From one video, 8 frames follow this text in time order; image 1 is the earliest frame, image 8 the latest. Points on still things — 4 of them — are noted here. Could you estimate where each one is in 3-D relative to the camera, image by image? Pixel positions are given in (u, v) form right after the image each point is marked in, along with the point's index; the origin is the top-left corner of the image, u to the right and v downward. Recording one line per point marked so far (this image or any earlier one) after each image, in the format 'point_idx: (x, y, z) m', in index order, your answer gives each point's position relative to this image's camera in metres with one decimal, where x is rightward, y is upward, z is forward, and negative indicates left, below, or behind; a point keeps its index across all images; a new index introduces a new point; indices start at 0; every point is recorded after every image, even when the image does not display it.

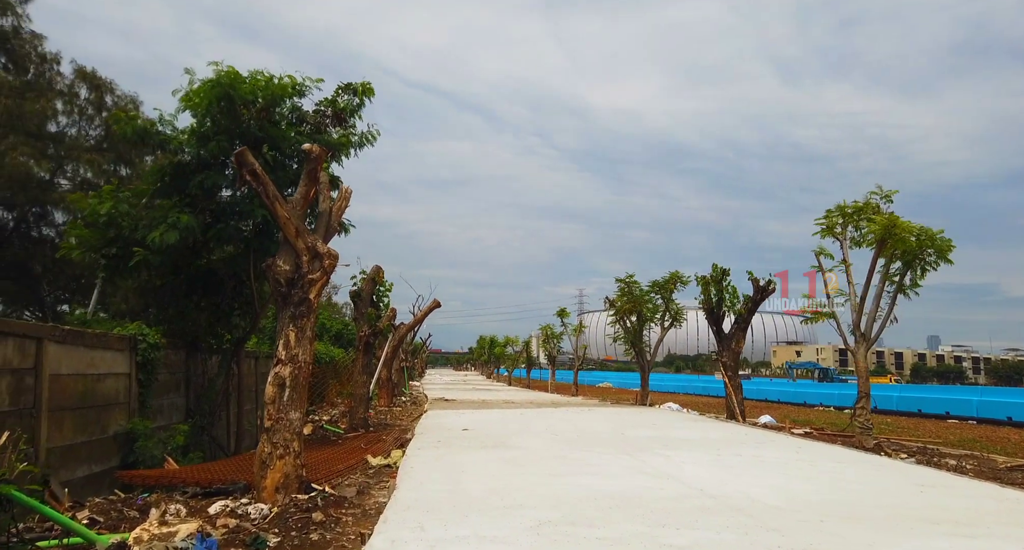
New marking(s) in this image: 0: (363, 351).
0: (-2.7, -1.4, +11.1) m
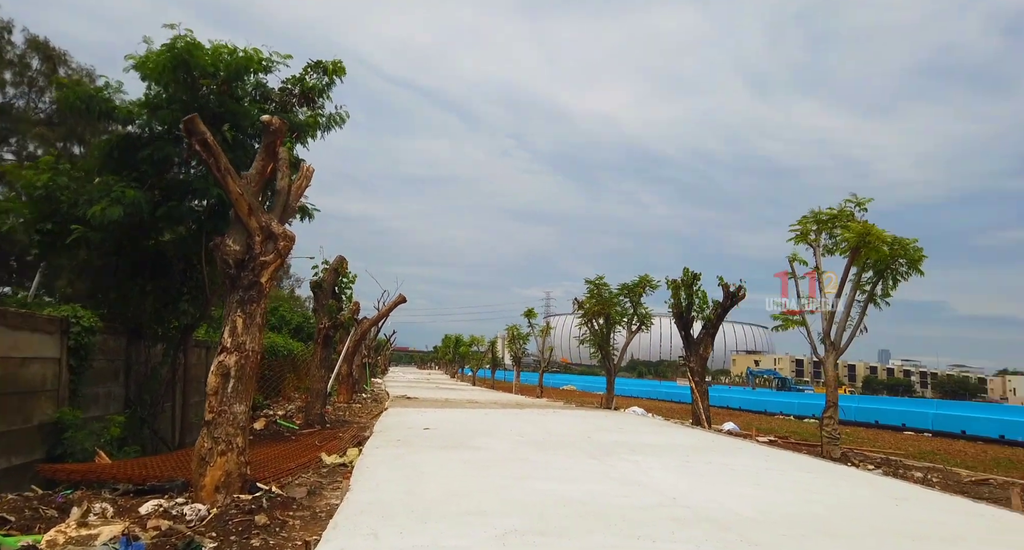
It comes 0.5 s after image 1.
0: (-3.3, -1.2, +10.7) m
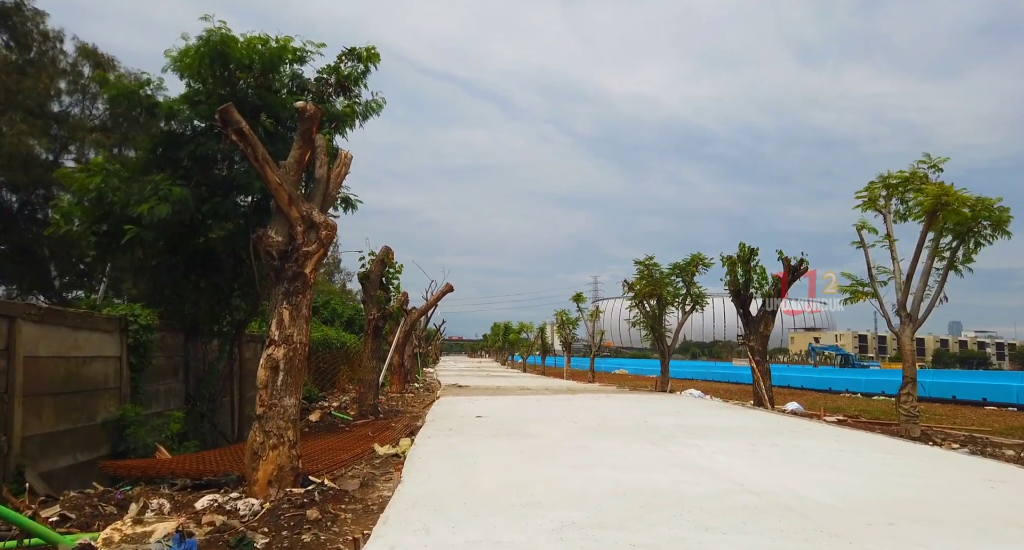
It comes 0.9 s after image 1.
0: (-2.5, -1.1, +10.7) m
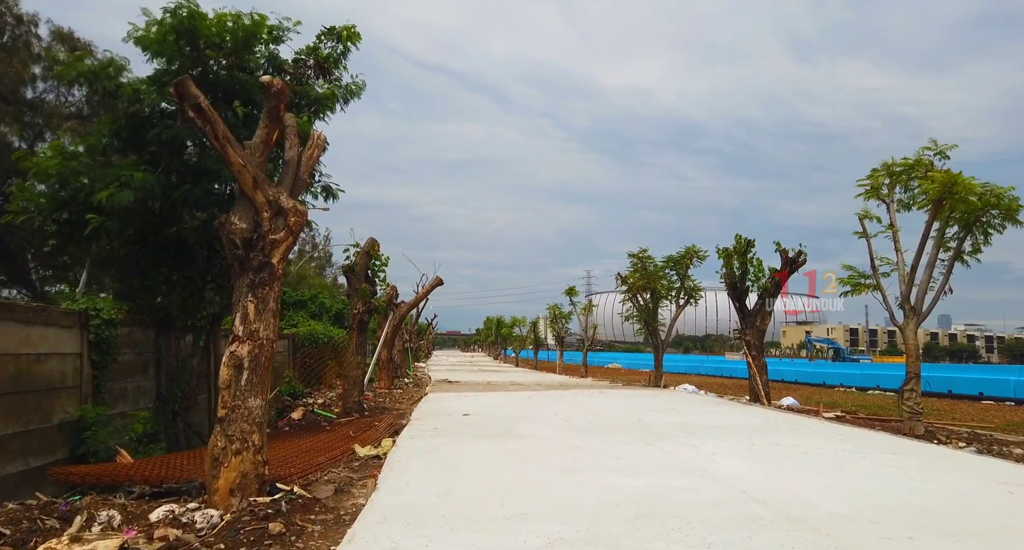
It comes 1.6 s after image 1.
0: (-2.6, -0.9, +10.3) m
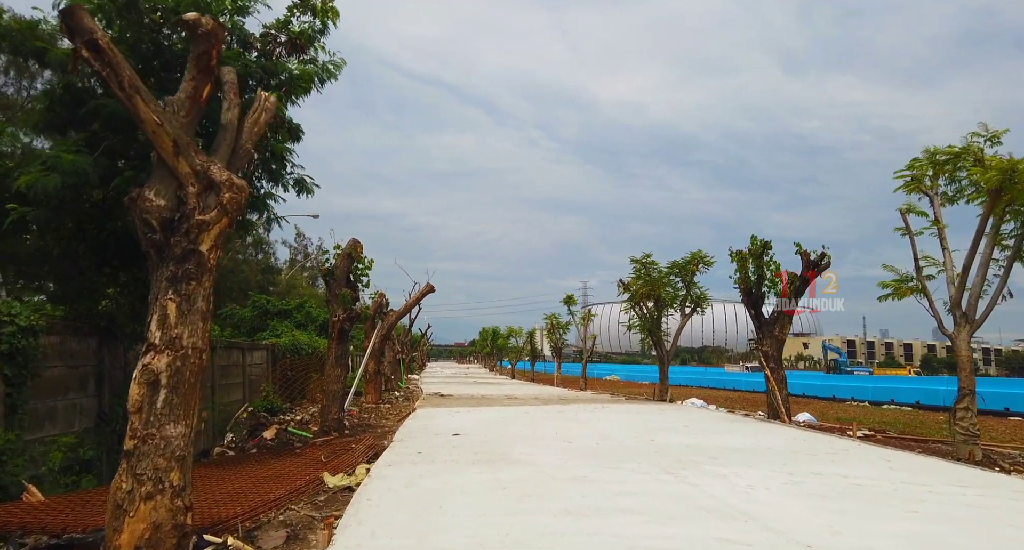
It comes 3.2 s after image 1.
0: (-2.7, -1.0, +9.4) m
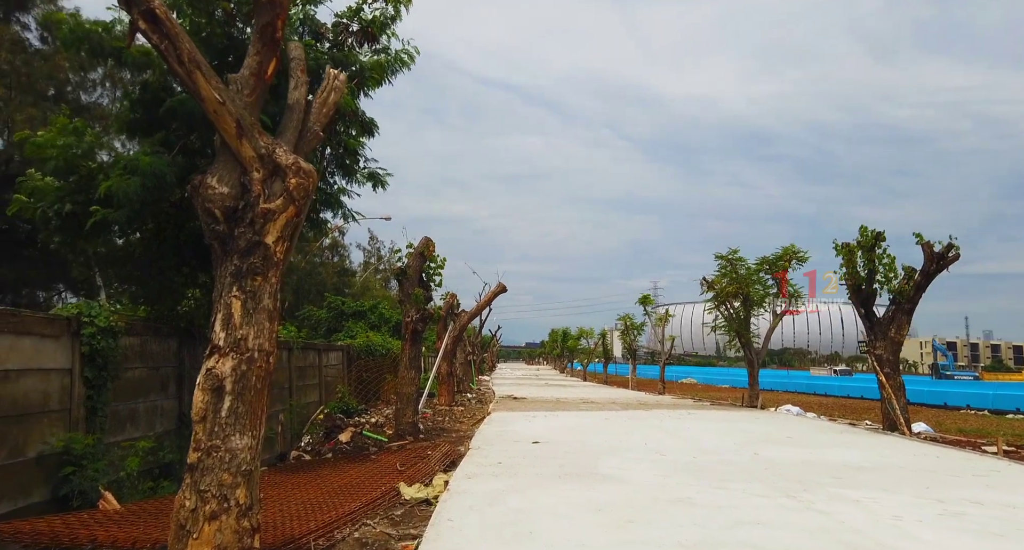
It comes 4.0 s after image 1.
0: (-1.5, -1.0, +9.1) m
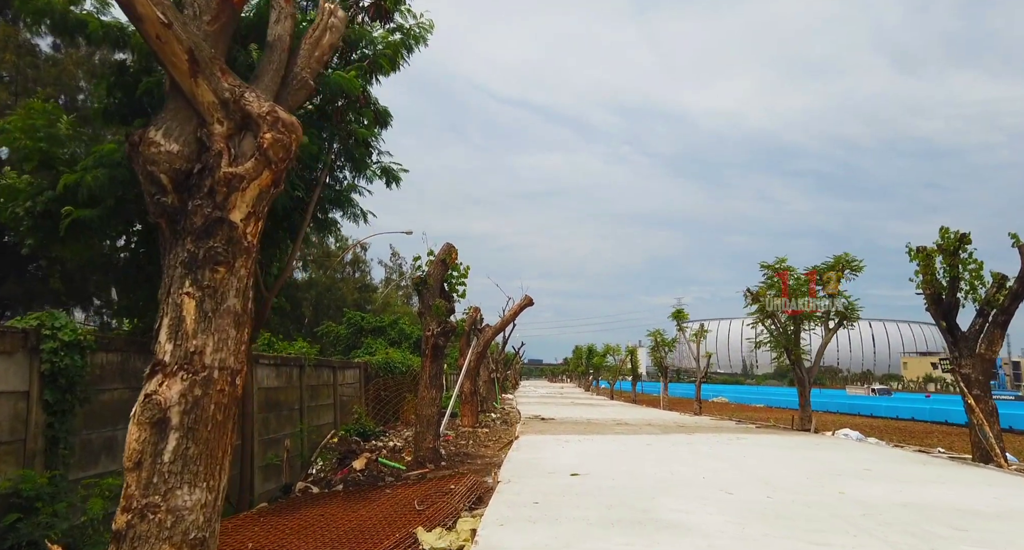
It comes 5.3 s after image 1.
0: (-1.1, -1.1, +8.3) m
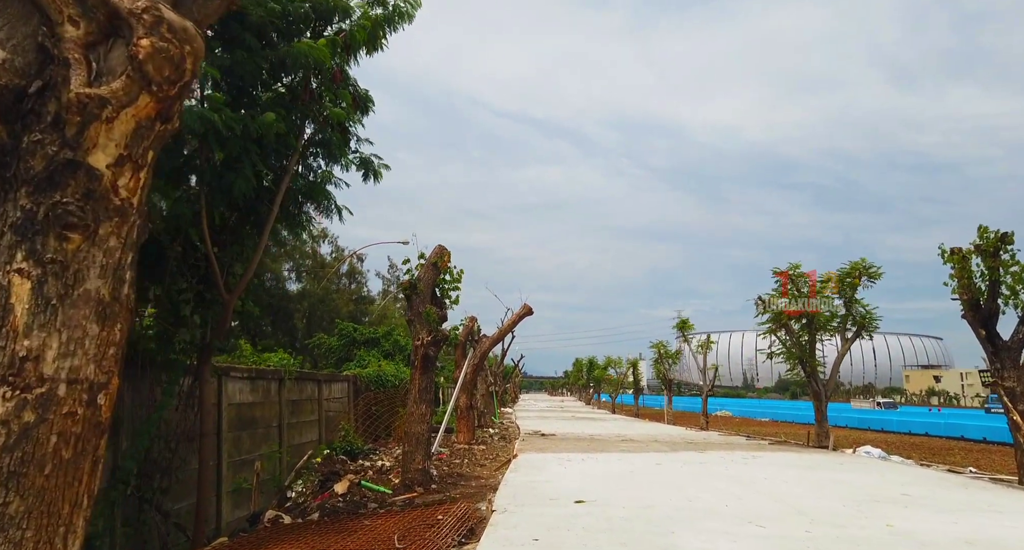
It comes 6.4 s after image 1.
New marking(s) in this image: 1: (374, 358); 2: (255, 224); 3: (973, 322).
0: (-1.1, -1.2, +7.6) m
1: (-3.5, -2.1, +15.4) m
2: (-2.1, +0.4, +5.0) m
3: (+5.3, -0.5, +6.9) m
